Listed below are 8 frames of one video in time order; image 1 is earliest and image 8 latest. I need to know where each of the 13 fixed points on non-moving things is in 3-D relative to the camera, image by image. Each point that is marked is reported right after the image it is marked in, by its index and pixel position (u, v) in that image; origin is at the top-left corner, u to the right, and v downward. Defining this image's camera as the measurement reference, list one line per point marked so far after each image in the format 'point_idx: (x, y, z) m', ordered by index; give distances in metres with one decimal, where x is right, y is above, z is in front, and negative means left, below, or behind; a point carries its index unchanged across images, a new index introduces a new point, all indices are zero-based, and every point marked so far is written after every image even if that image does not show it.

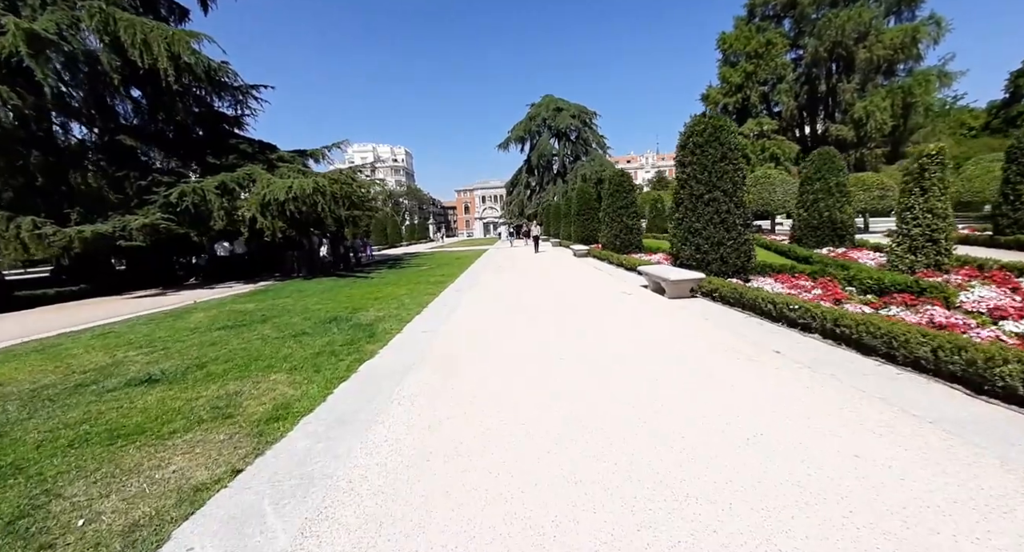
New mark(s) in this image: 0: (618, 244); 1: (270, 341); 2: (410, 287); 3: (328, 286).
0: (+4.3, +1.3, +18.1) m
1: (-3.6, -1.0, +6.6) m
2: (-3.0, -0.3, +12.7) m
3: (-5.8, -0.3, +13.9) m
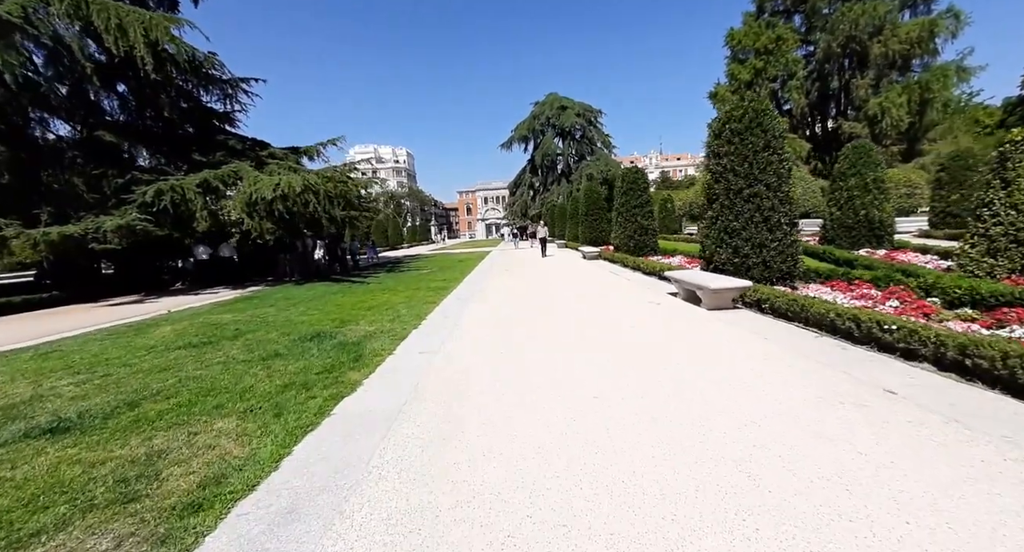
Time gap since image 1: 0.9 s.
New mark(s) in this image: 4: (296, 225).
0: (+4.5, +1.1, +16.9) m
1: (-3.4, -1.1, +5.4) m
2: (-2.7, -0.5, +11.6) m
3: (-5.6, -0.5, +12.8) m
4: (-7.9, +1.9, +16.2) m
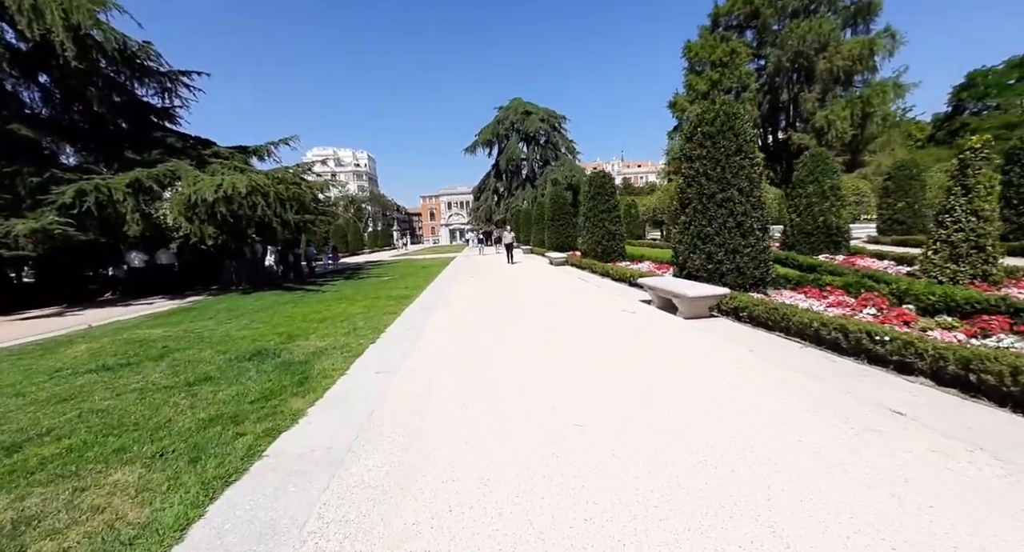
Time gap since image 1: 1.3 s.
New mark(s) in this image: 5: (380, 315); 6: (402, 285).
0: (+3.3, +0.9, +16.7) m
1: (-3.7, -1.2, +4.6) m
2: (-3.6, -0.7, +10.8) m
3: (-6.5, -0.7, +11.8) m
4: (-9.1, +1.6, +15.0) m
5: (-2.7, -0.8, +9.0) m
6: (-3.8, -0.3, +15.2) m
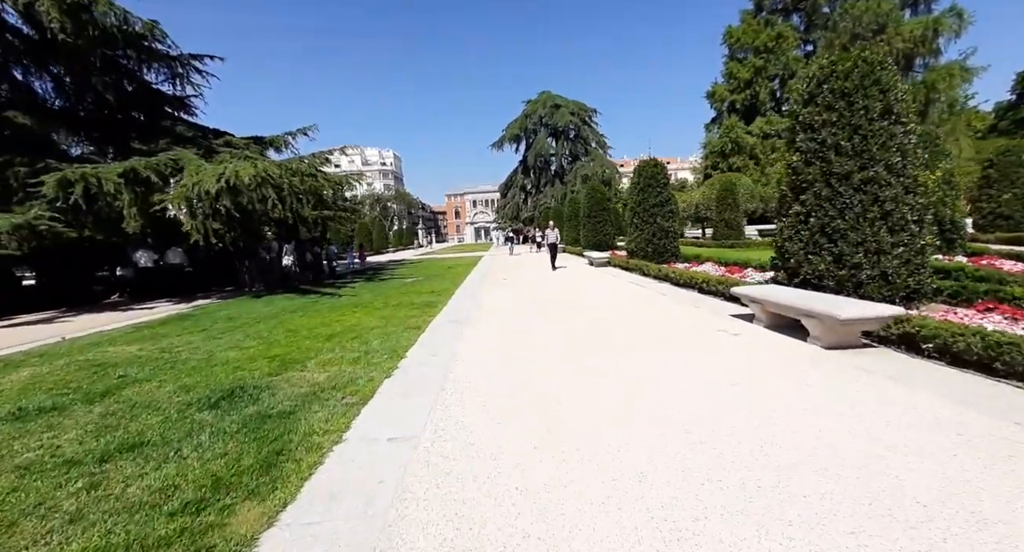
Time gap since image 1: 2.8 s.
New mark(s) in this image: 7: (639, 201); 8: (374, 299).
0: (+4.5, +0.8, +14.6) m
1: (-3.1, -1.3, +2.9) m
2: (-2.6, -0.8, +9.1) m
3: (-5.5, -0.8, +10.2) m
4: (-7.9, +1.5, +13.6) m
5: (-1.9, -0.9, +7.3) m
6: (-2.6, -0.4, +13.5) m
7: (+4.3, +2.5, +14.9) m
8: (-3.6, -0.6, +11.5) m
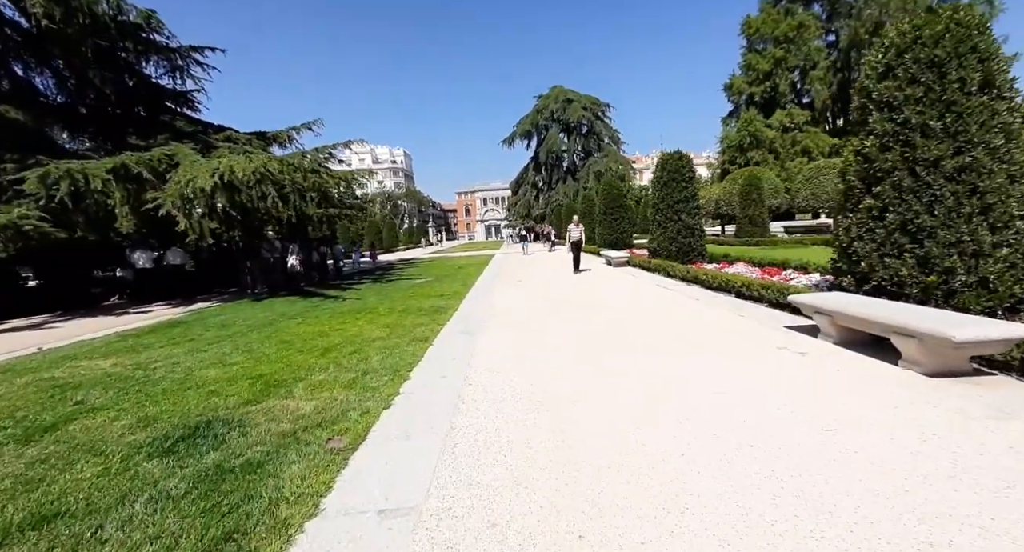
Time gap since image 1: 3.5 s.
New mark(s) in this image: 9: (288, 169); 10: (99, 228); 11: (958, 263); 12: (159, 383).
0: (+5.0, +0.8, +13.6) m
1: (-2.9, -1.4, +2.1) m
2: (-2.3, -0.8, +8.3) m
3: (-5.1, -0.9, +9.5) m
4: (-7.5, +1.5, +12.9) m
5: (-1.6, -1.0, +6.5) m
6: (-2.2, -0.4, +12.7) m
7: (+4.7, +2.5, +13.9) m
8: (-3.3, -0.7, +10.8) m
9: (-6.5, +3.1, +12.9) m
10: (-10.0, +1.2, +10.8) m
11: (+4.7, +0.1, +4.7) m
12: (-4.0, -1.2, +5.1) m
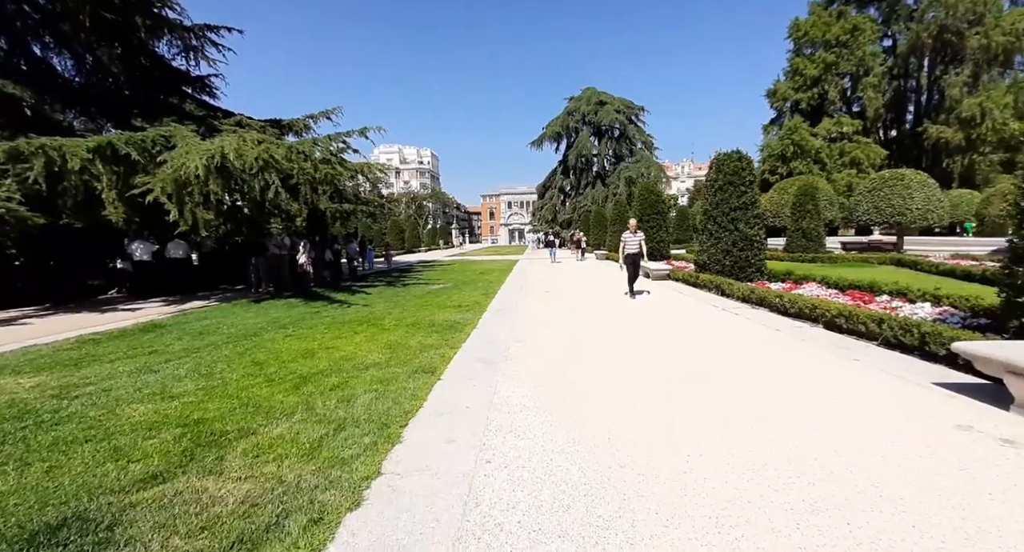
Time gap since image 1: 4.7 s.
0: (+5.7, +0.3, +11.8) m
1: (-2.8, -1.4, +0.7) m
2: (-1.8, -1.0, +6.9) m
3: (-4.6, -0.9, +8.2) m
4: (-6.7, +1.5, +11.7) m
5: (-1.2, -1.1, +5.0) m
6: (-1.5, -0.6, +11.3) m
7: (+5.6, +2.0, +12.1) m
8: (-2.7, -0.8, +9.3) m
9: (-5.6, +3.1, +11.6) m
10: (-9.4, +1.3, +9.7) m
11: (+5.0, -0.2, +2.9) m
12: (-3.7, -1.2, +3.7) m
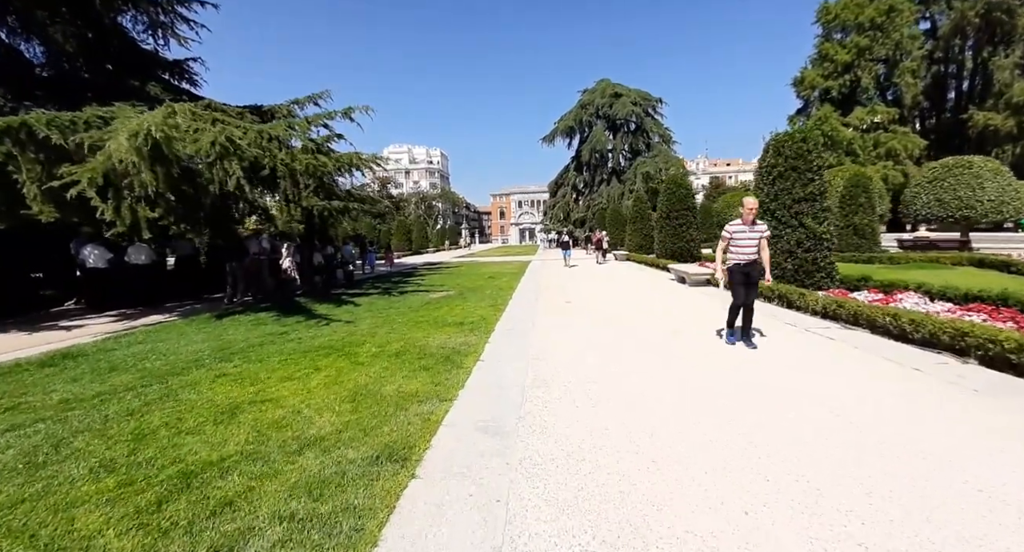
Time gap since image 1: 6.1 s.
0: (+6.0, +0.2, +9.7) m
1: (-2.7, -1.6, -1.2) m
2: (-1.6, -1.1, +4.9) m
3: (-4.4, -1.1, +6.3) m
4: (-6.4, +1.3, +9.9) m
5: (-1.1, -1.3, +3.0) m
6: (-1.2, -0.8, +9.3) m
7: (+5.9, +1.9, +10.0) m
8: (-2.4, -0.9, +7.4) m
9: (-5.3, +2.9, +9.8) m
10: (-9.1, +1.1, +7.9) m
11: (+5.1, -0.4, +0.8) m
12: (-3.6, -1.4, +1.8) m
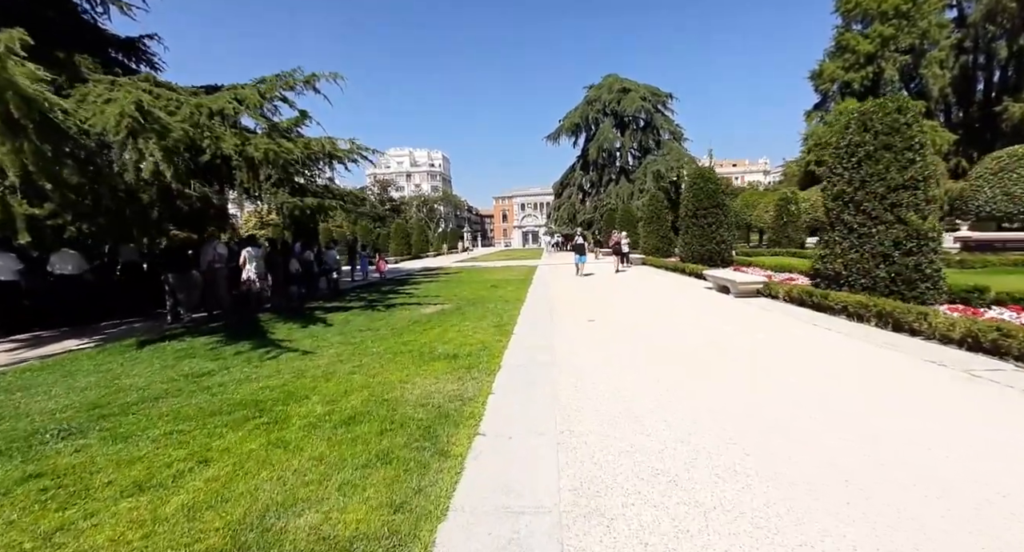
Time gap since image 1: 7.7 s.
0: (+6.2, 0.0, +7.4) m
1: (-2.6, -1.8, -3.4) m
2: (-1.5, -1.3, +2.7) m
3: (-4.2, -1.3, +4.1) m
4: (-6.2, +1.1, +7.8) m
5: (-1.0, -1.5, +0.8) m
6: (-1.0, -1.0, +7.1) m
7: (+6.0, +1.7, +7.8) m
8: (-2.2, -1.2, +5.2) m
9: (-5.2, +2.7, +7.6) m
10: (-9.0, +0.9, +5.8) m
11: (+5.2, -0.5, -1.4) m
12: (-3.5, -1.6, -0.4) m
